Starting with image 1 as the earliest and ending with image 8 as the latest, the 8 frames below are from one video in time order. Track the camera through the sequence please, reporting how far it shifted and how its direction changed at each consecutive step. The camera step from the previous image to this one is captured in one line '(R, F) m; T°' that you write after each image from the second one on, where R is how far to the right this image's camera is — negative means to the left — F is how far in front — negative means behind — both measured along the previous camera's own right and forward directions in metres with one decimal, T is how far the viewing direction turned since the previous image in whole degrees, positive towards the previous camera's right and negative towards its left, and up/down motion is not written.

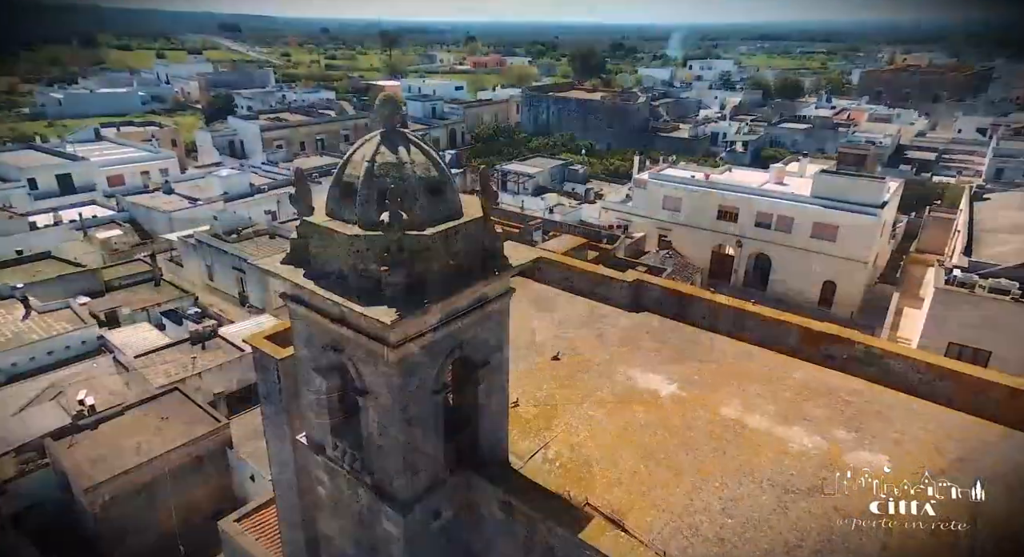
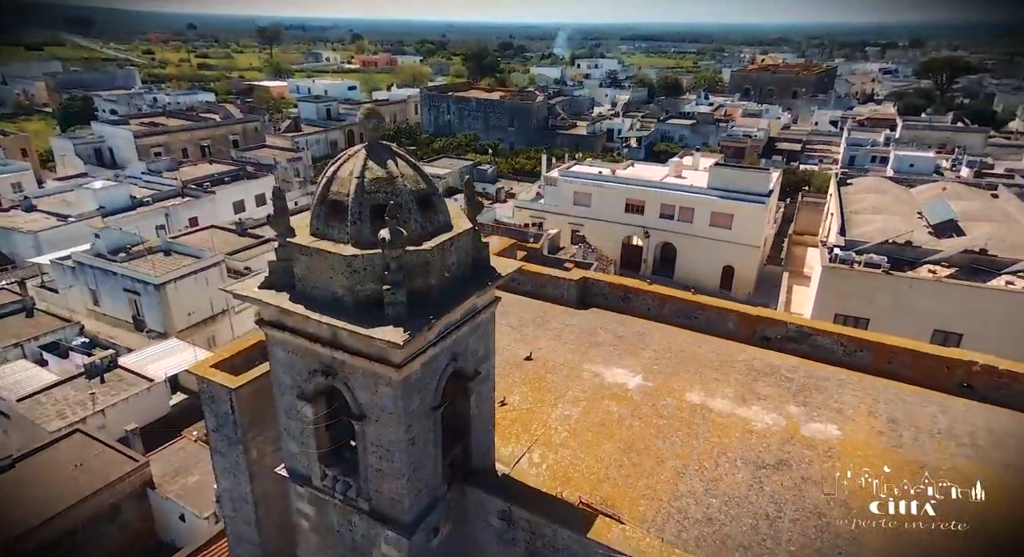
(-1.3, 0.0) m; +10°
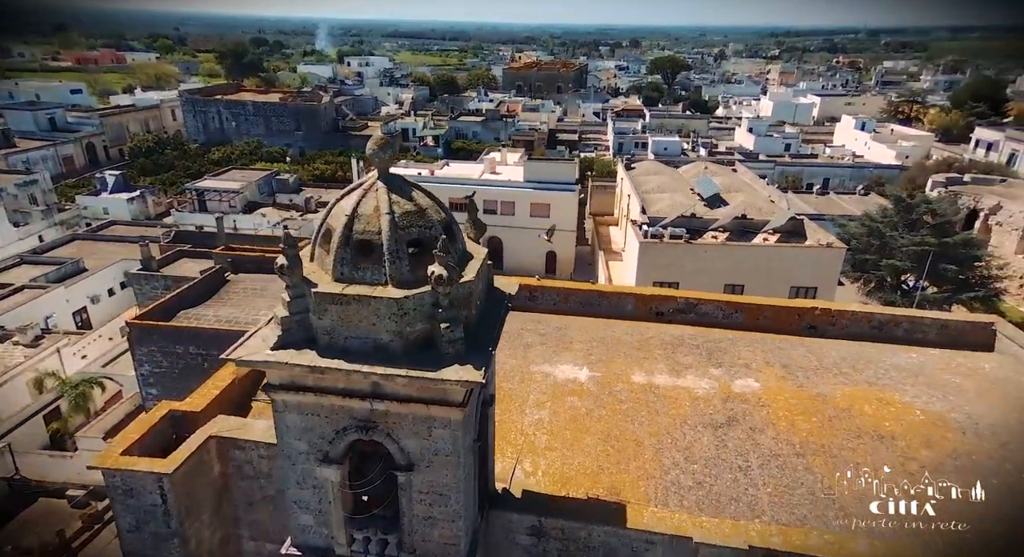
(-3.2, +0.6) m; +22°
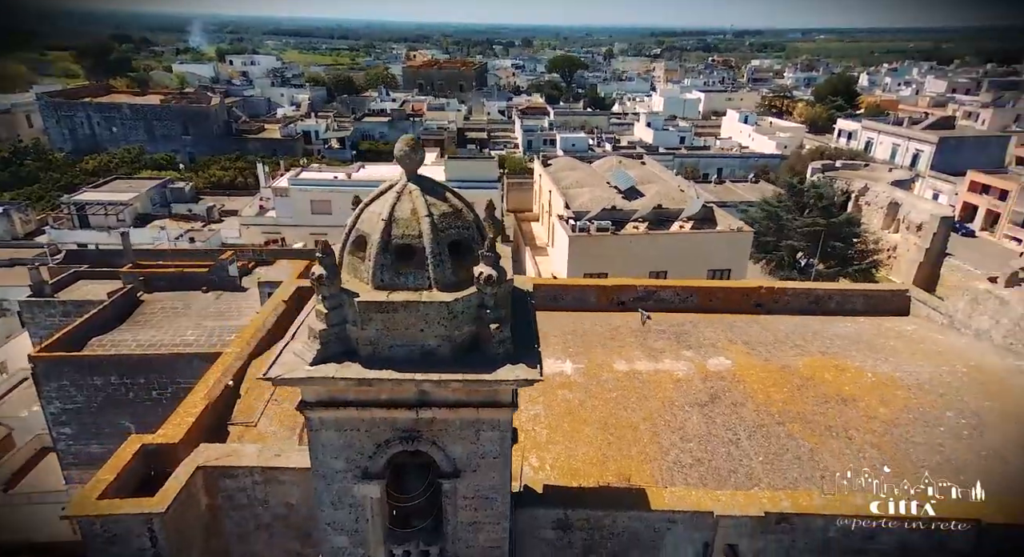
(-1.6, +0.1) m; +10°
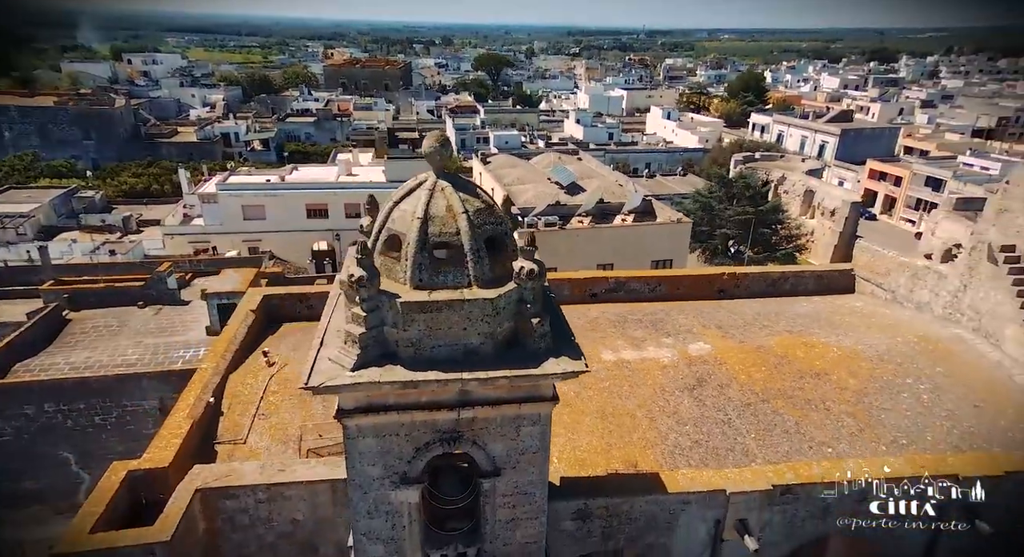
(-1.2, +0.1) m; +7°
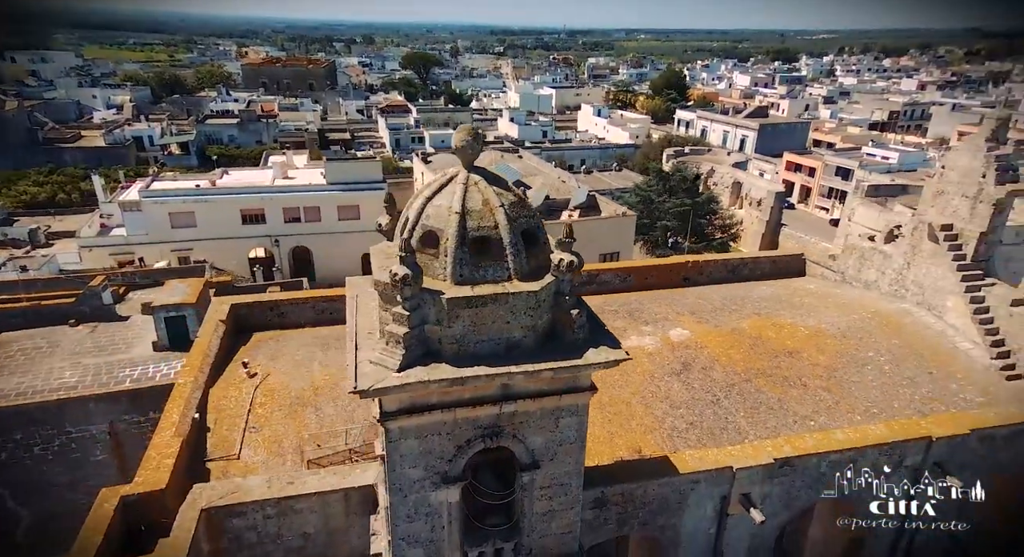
(-1.2, +0.1) m; +7°
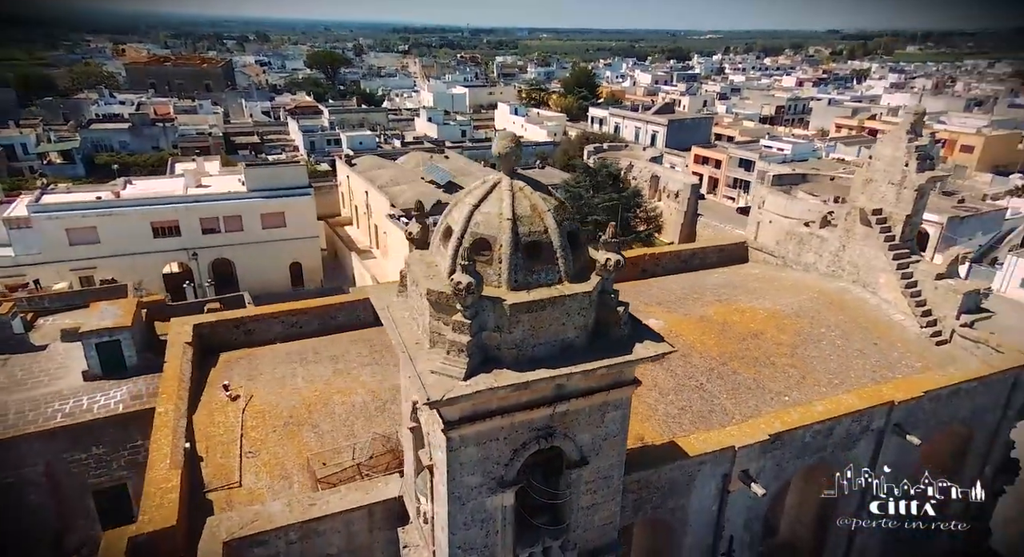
(-1.5, 0.0) m; +9°
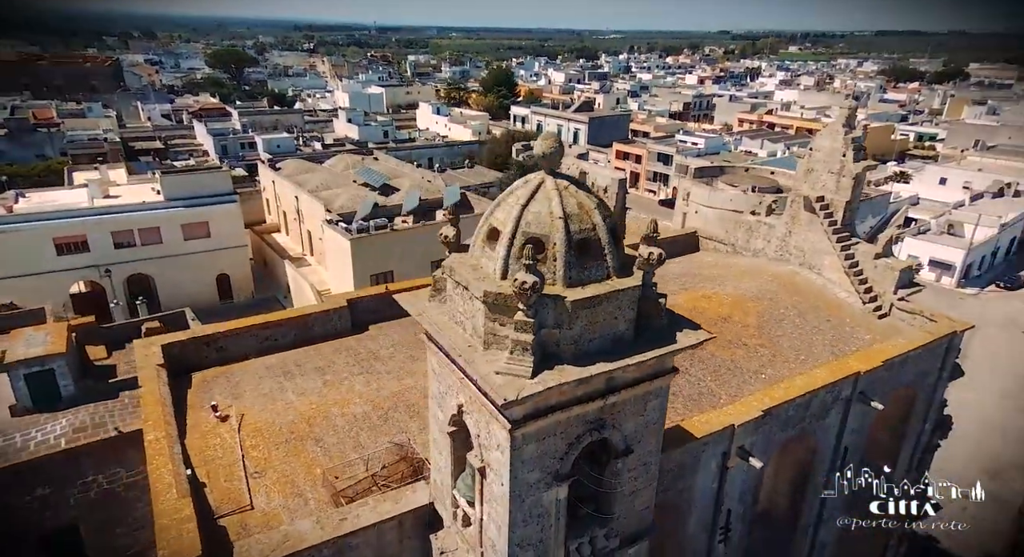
(-1.4, +0.1) m; +8°
